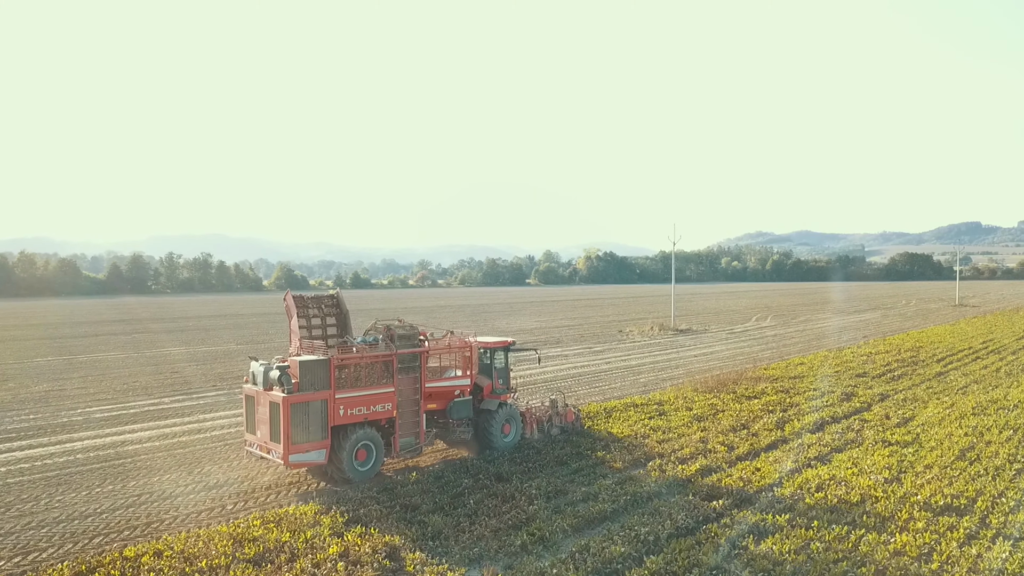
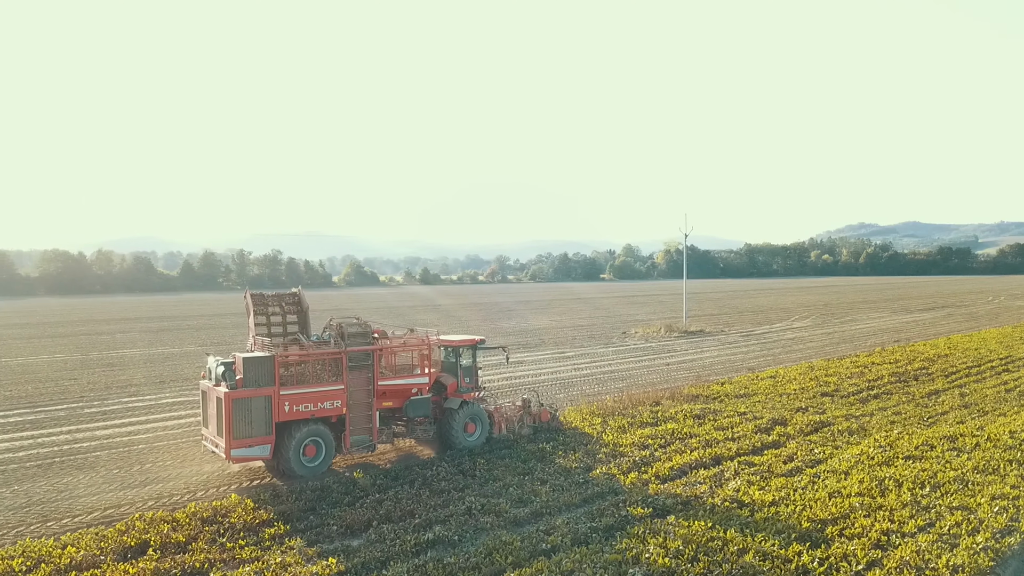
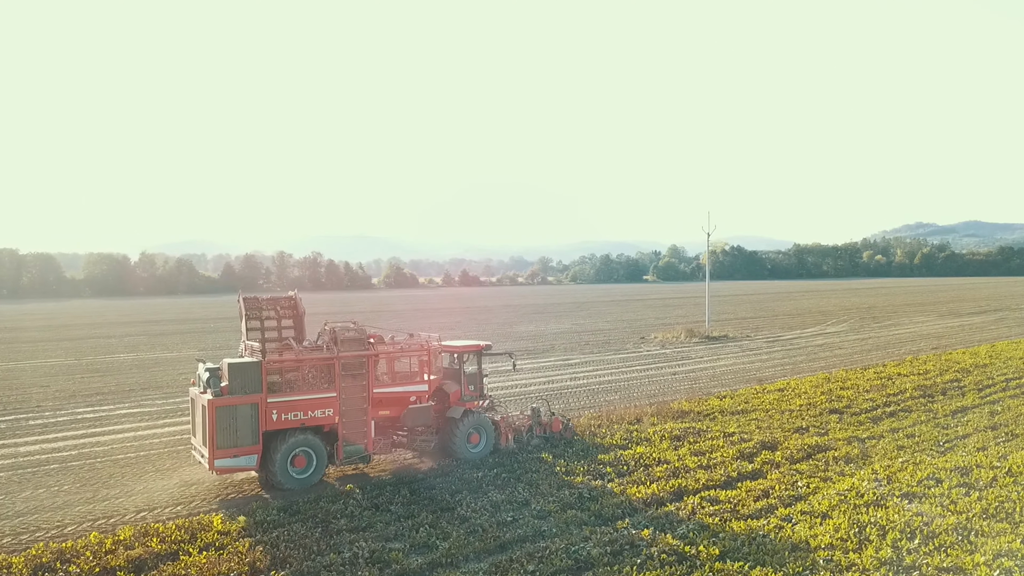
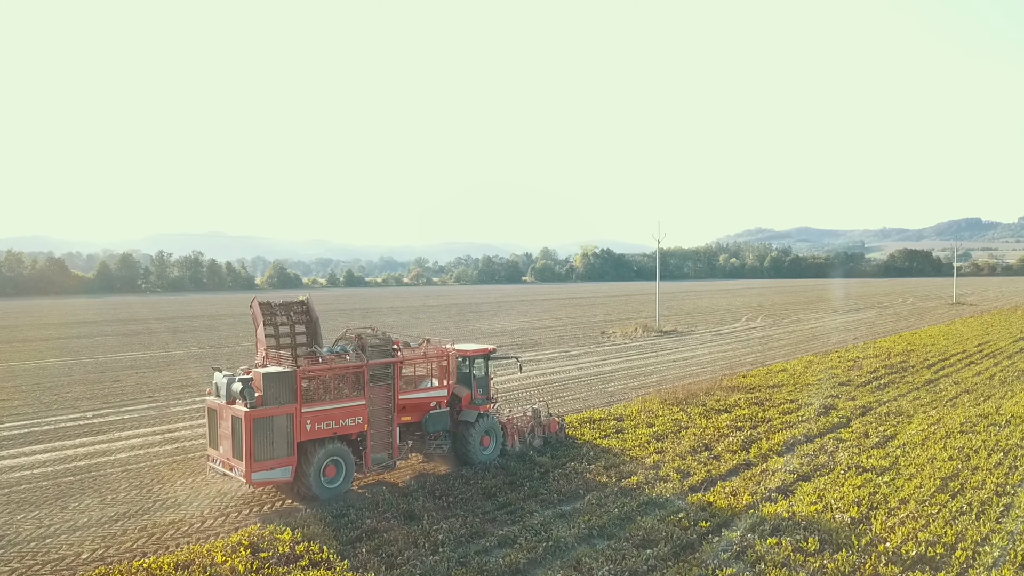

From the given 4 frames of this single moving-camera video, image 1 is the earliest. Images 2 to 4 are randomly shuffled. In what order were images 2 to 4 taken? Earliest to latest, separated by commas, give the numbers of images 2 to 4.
4, 2, 3
